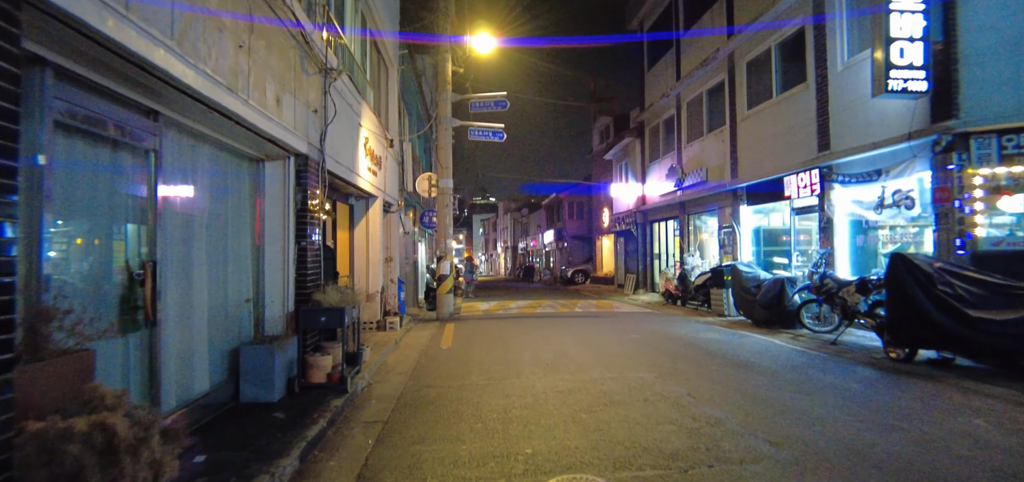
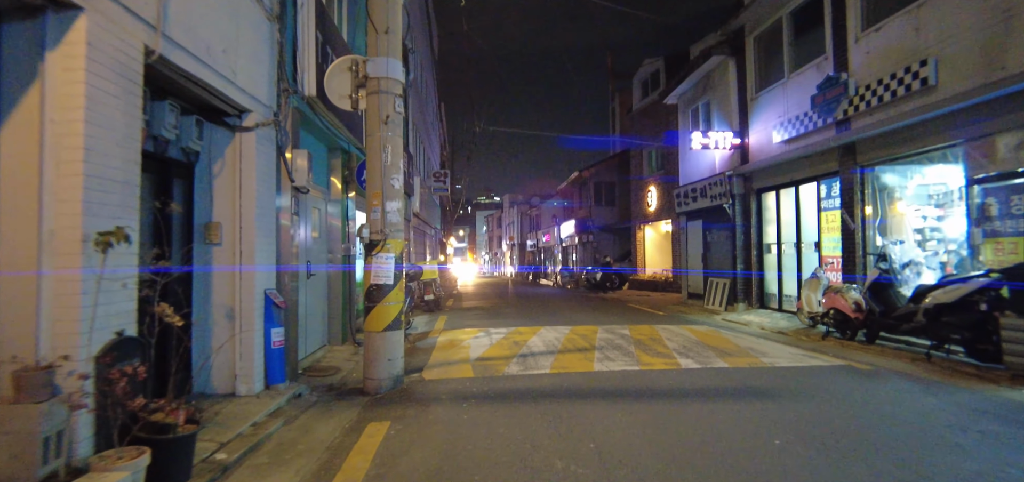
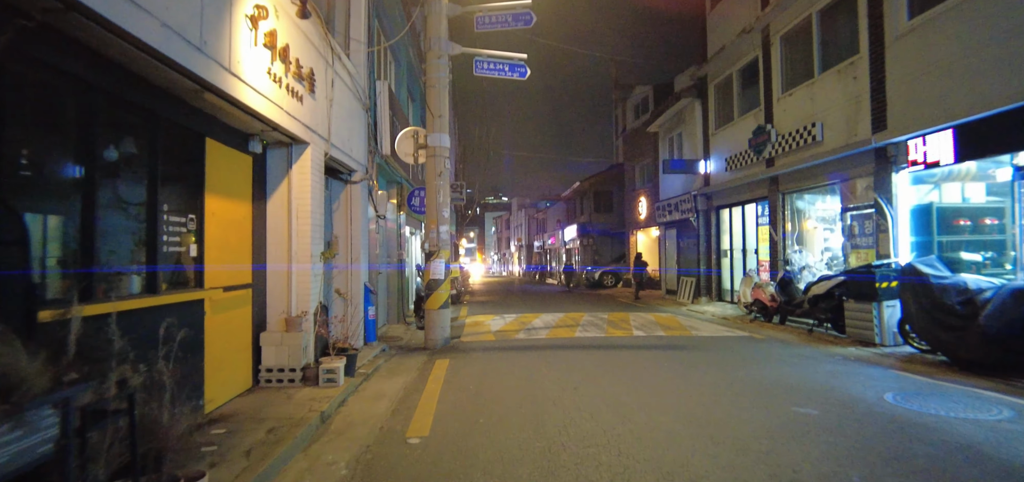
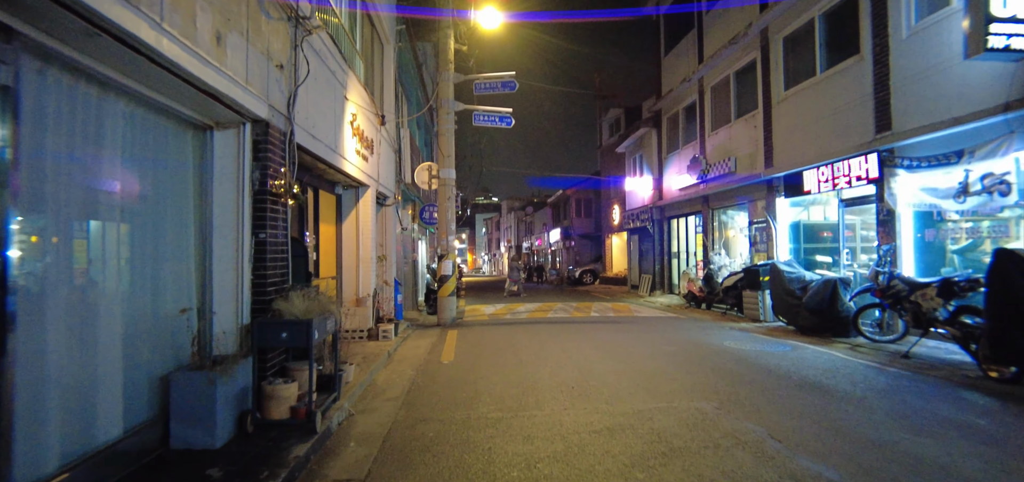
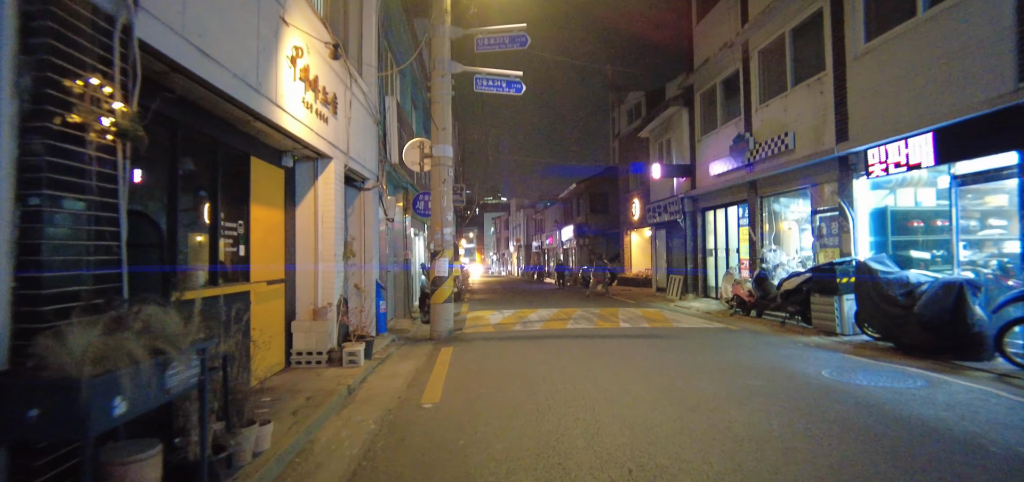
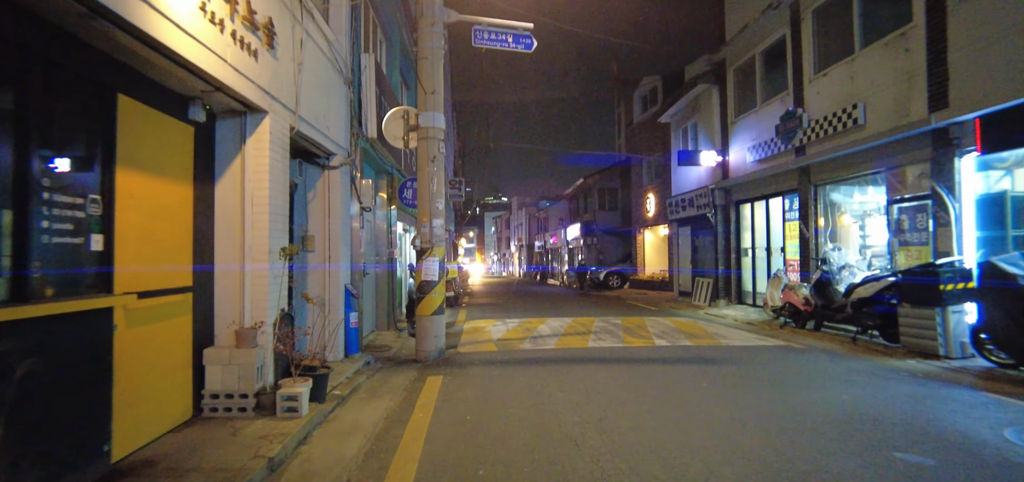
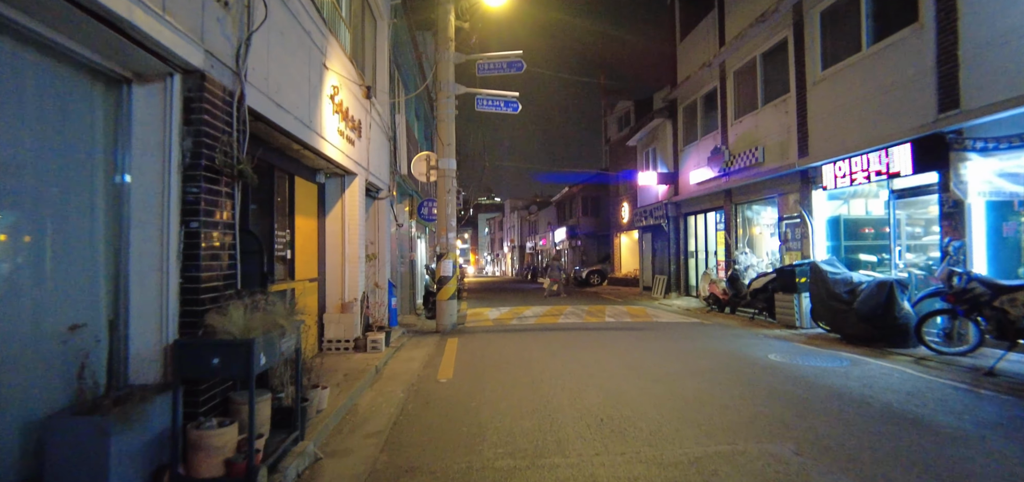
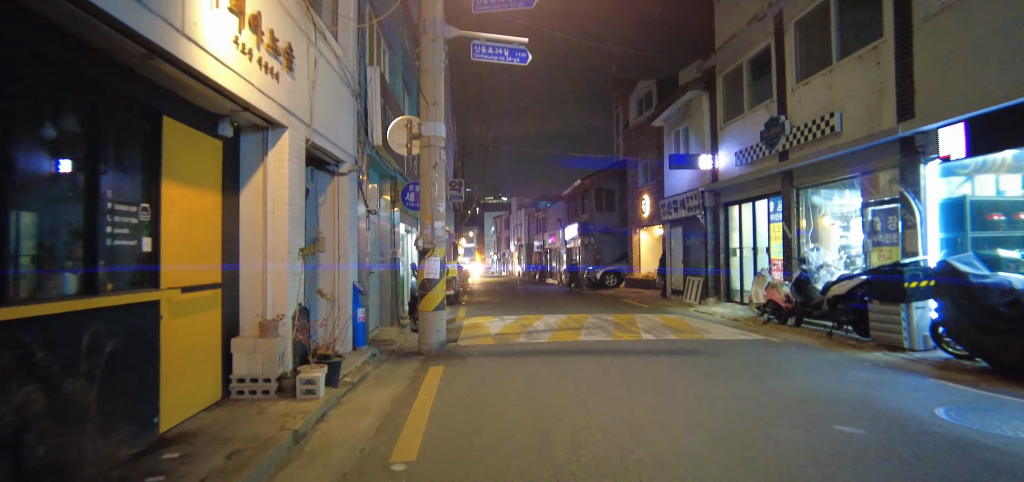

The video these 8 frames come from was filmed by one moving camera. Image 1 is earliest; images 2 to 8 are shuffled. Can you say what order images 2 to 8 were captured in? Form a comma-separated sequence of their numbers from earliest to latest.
4, 7, 5, 3, 8, 6, 2
